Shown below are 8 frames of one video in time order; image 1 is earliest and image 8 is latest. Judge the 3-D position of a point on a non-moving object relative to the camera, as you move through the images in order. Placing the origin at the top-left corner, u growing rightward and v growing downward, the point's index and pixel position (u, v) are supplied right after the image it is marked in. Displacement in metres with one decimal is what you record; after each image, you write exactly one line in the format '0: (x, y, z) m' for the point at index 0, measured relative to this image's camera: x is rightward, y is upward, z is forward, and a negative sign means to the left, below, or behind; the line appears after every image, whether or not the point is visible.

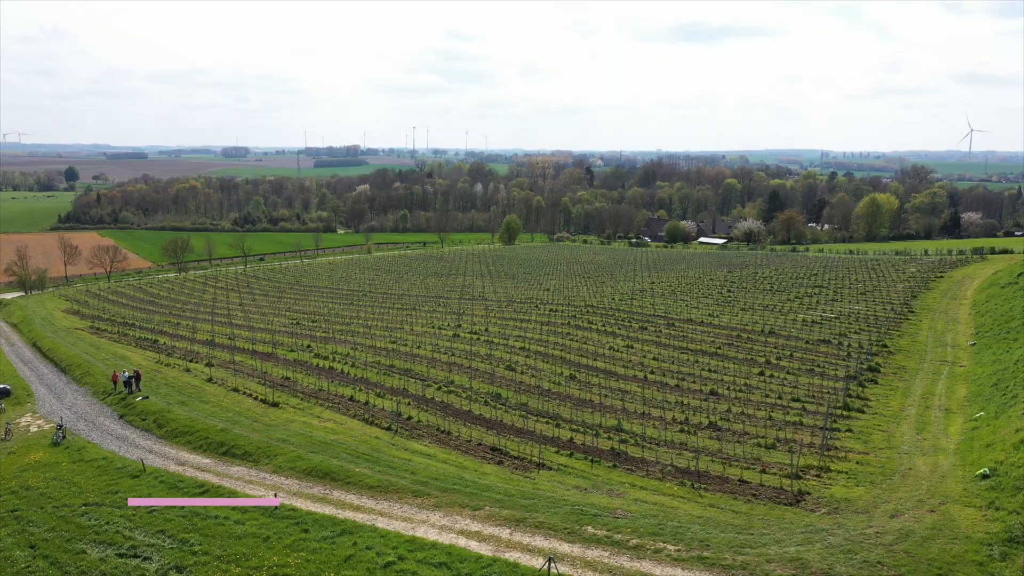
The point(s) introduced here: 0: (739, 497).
0: (+5.4, -5.0, +18.7) m
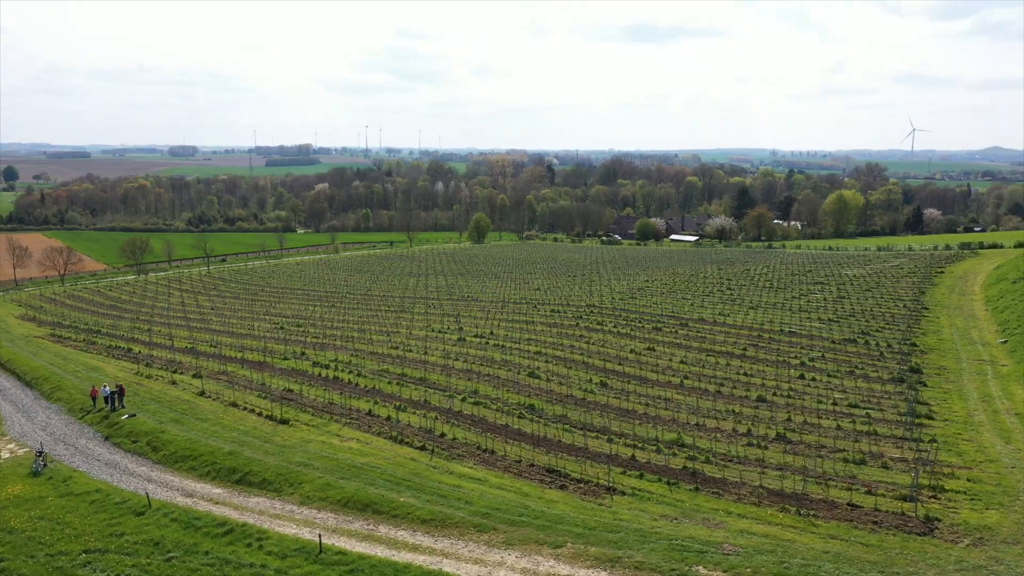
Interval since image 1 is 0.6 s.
0: (+7.3, -5.0, +16.4) m
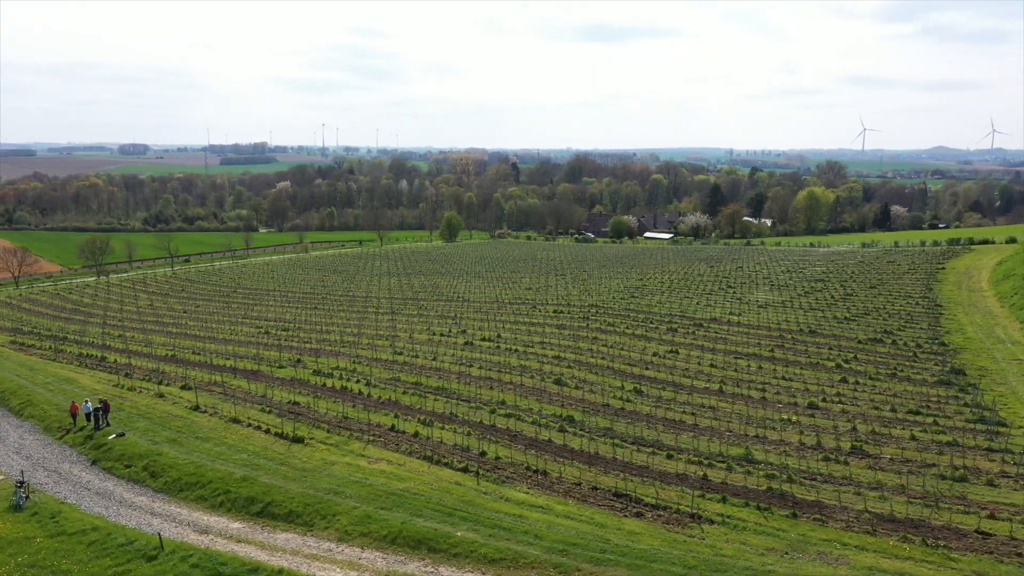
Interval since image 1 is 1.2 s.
0: (+9.0, -5.0, +14.3) m
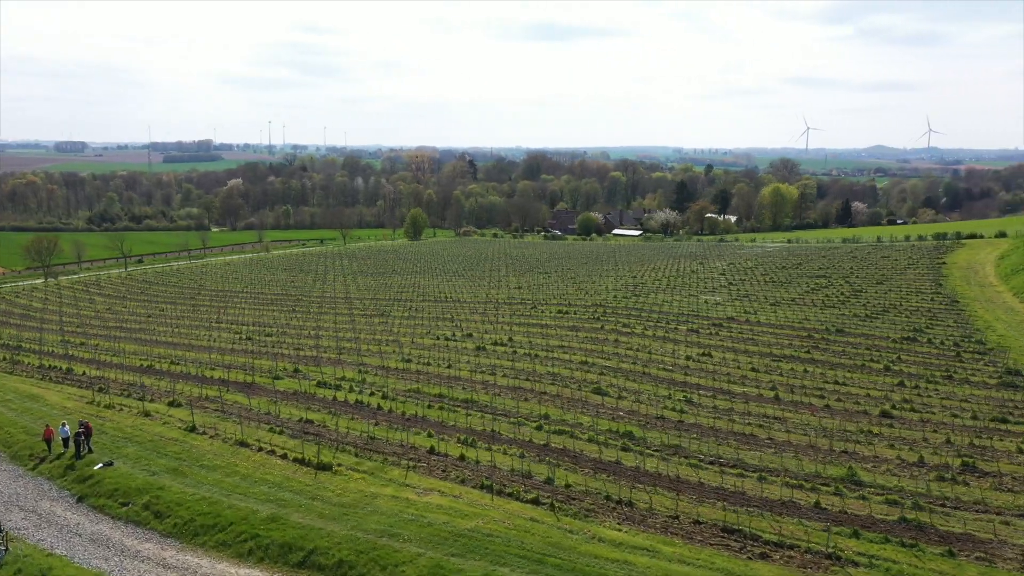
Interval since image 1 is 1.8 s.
0: (+11.1, -4.9, +12.0) m
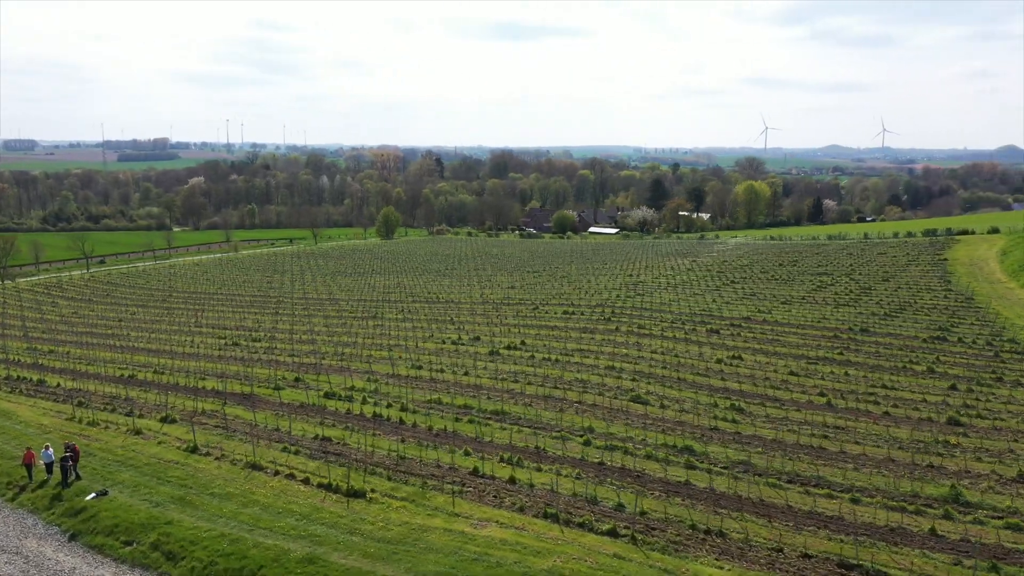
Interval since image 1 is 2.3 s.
0: (+12.8, -4.9, +10.3) m
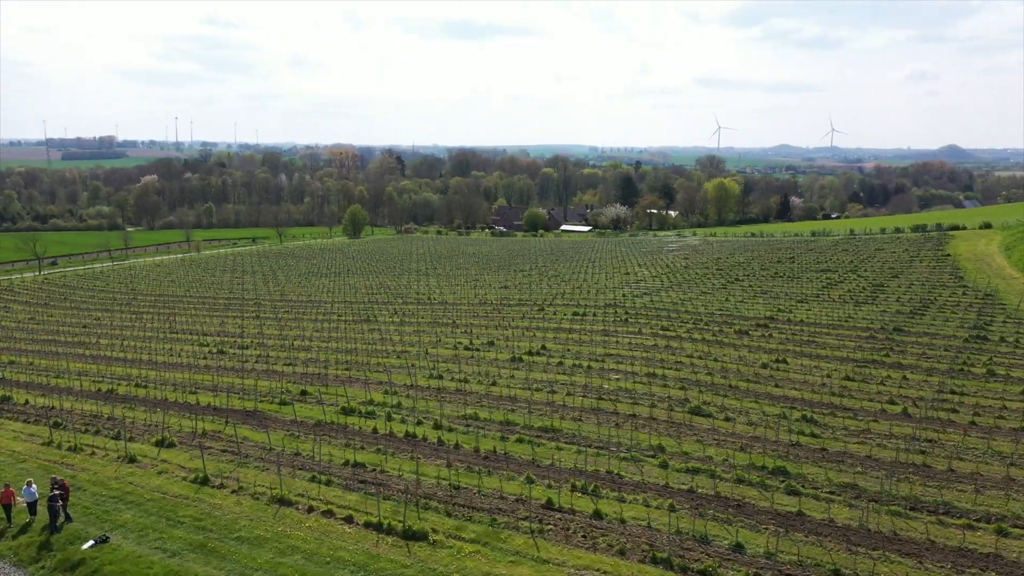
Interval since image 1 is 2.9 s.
0: (+14.9, -4.8, +8.4) m
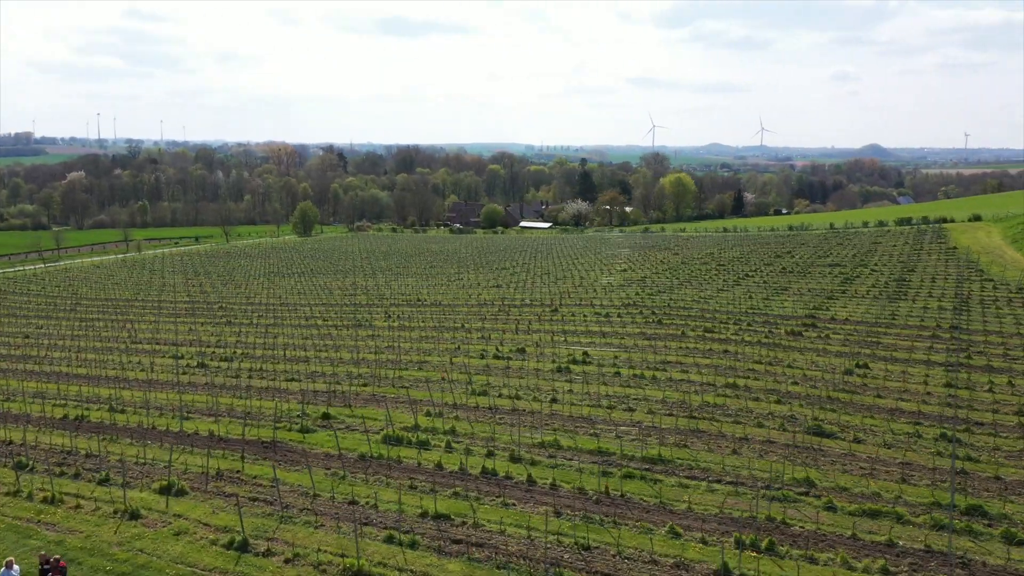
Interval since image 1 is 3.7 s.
0: (+18.1, -4.7, +5.7) m
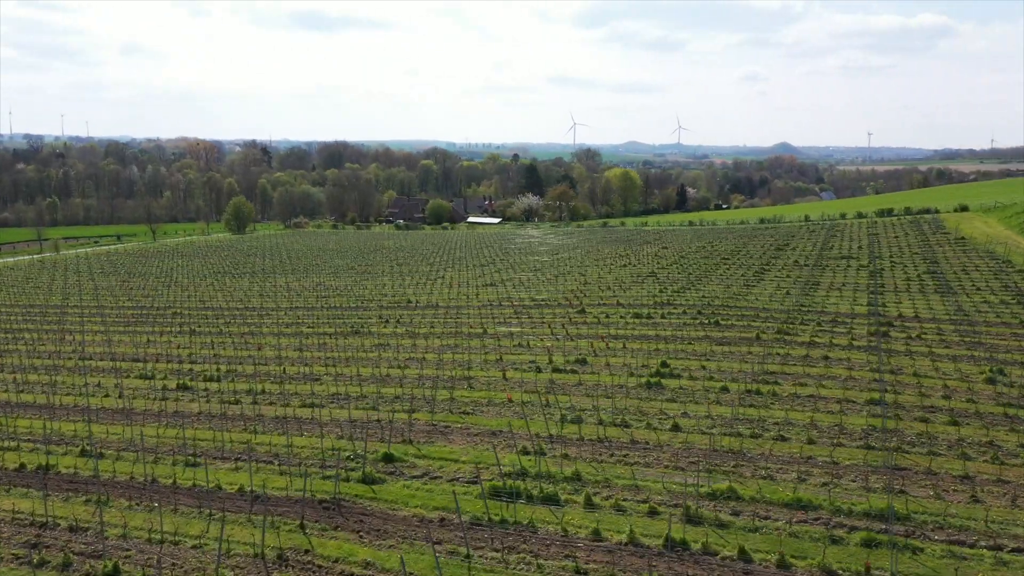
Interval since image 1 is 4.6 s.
0: (+22.2, -4.5, +2.9) m
